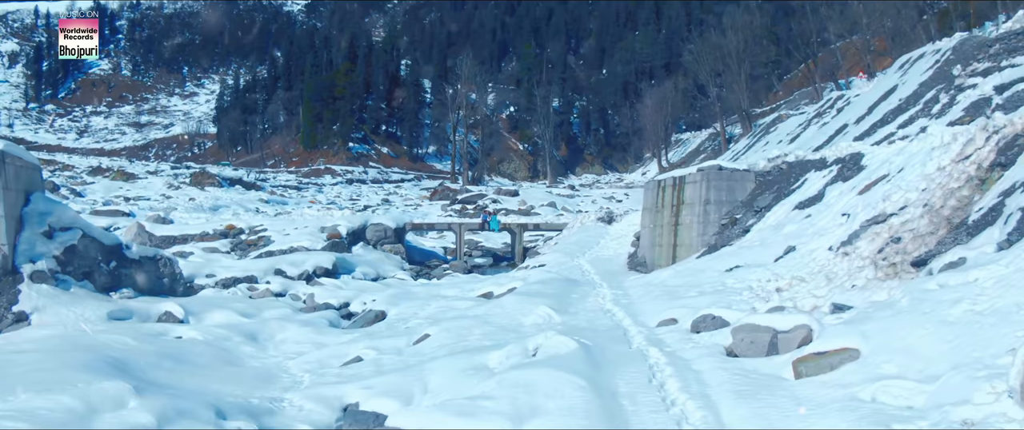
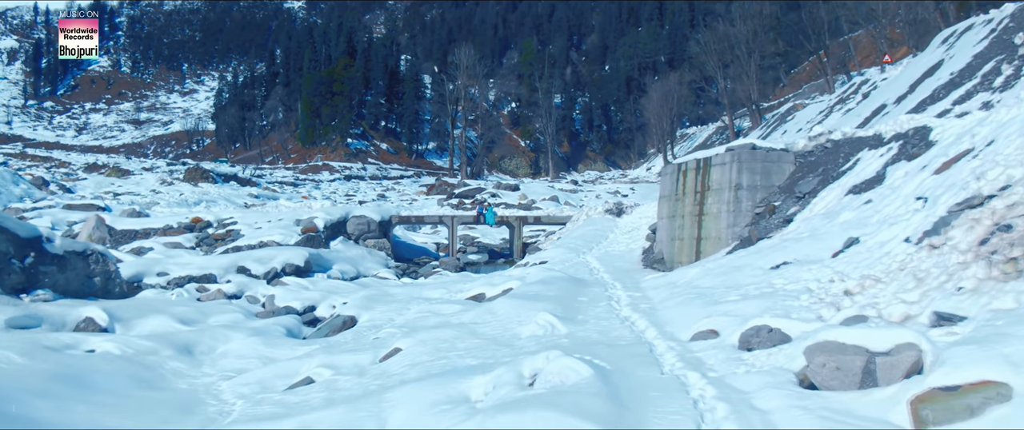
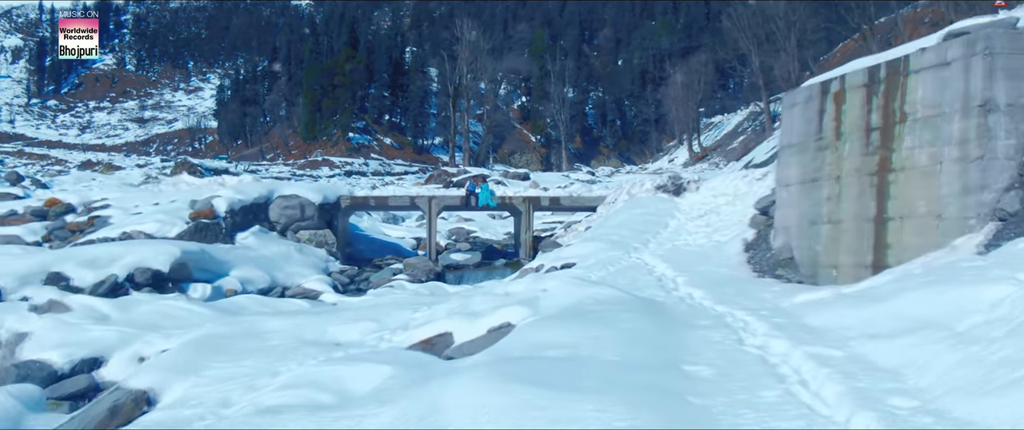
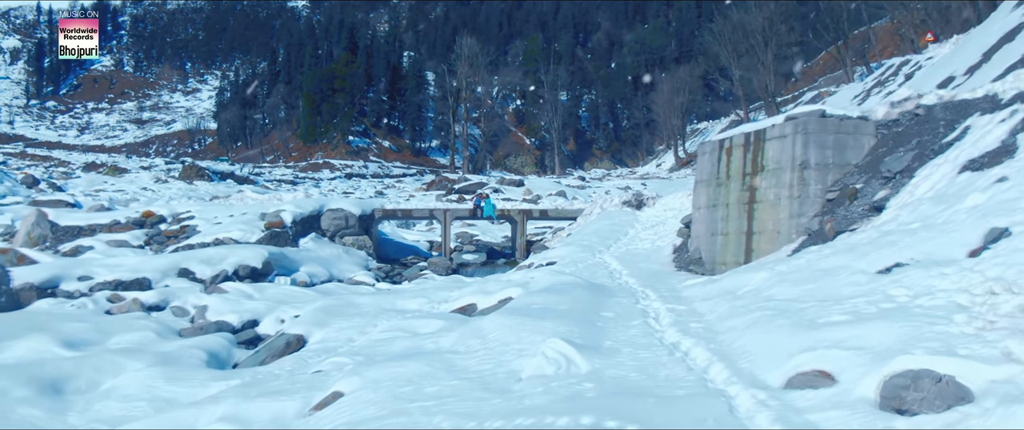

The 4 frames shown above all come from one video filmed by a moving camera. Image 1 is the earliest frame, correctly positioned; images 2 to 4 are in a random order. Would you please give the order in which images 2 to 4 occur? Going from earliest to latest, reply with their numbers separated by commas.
2, 4, 3
